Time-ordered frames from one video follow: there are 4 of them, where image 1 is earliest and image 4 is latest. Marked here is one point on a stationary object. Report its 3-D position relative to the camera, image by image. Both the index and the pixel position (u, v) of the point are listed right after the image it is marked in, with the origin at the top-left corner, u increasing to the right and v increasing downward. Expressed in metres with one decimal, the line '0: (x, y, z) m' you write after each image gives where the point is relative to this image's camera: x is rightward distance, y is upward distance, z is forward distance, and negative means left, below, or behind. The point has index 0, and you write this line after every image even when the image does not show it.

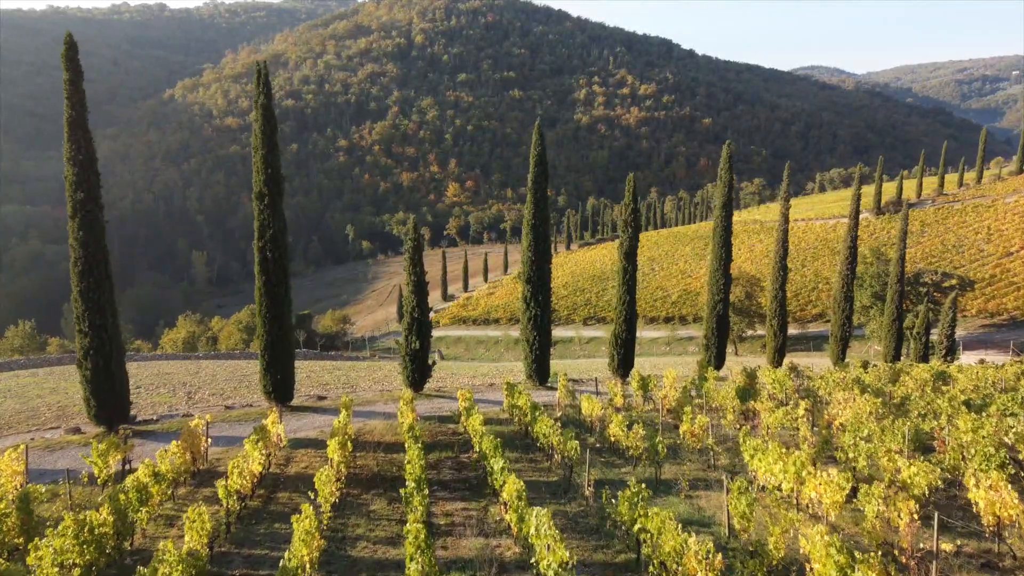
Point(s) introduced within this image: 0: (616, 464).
0: (+2.1, -3.5, +10.9) m
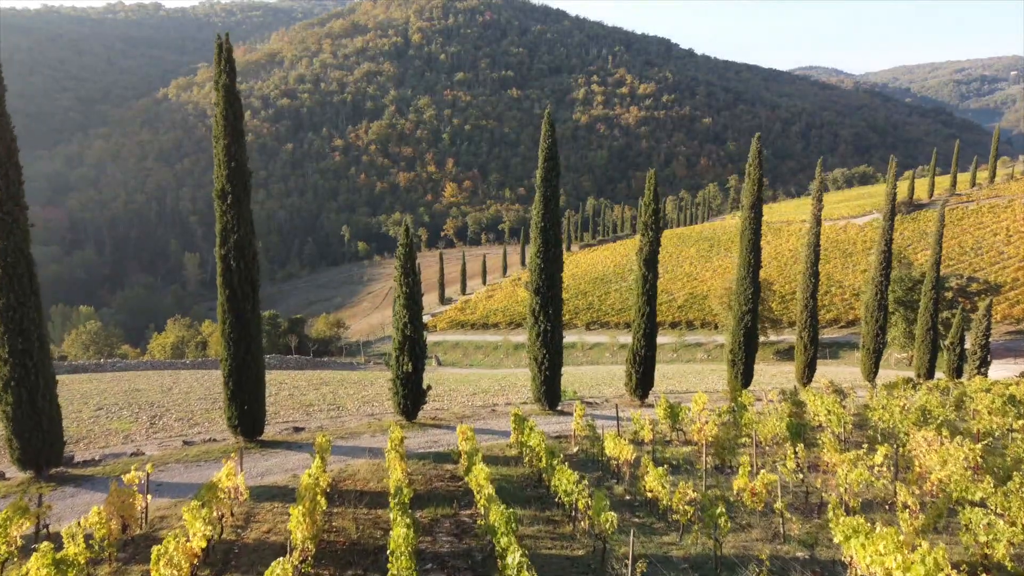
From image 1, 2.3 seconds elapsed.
0: (+2.3, -3.8, +8.7) m
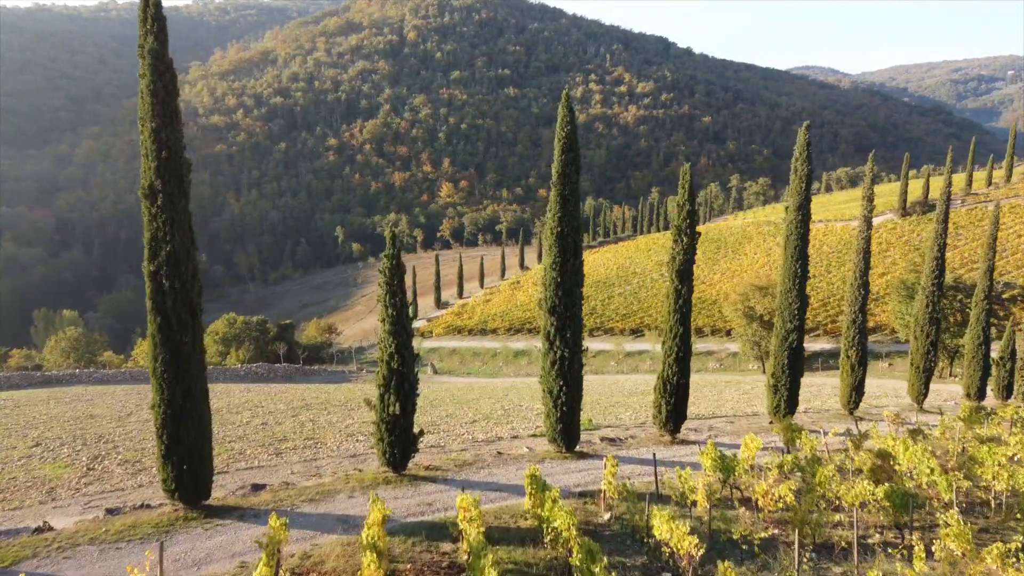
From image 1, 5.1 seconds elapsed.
0: (+2.6, -4.3, +5.9) m
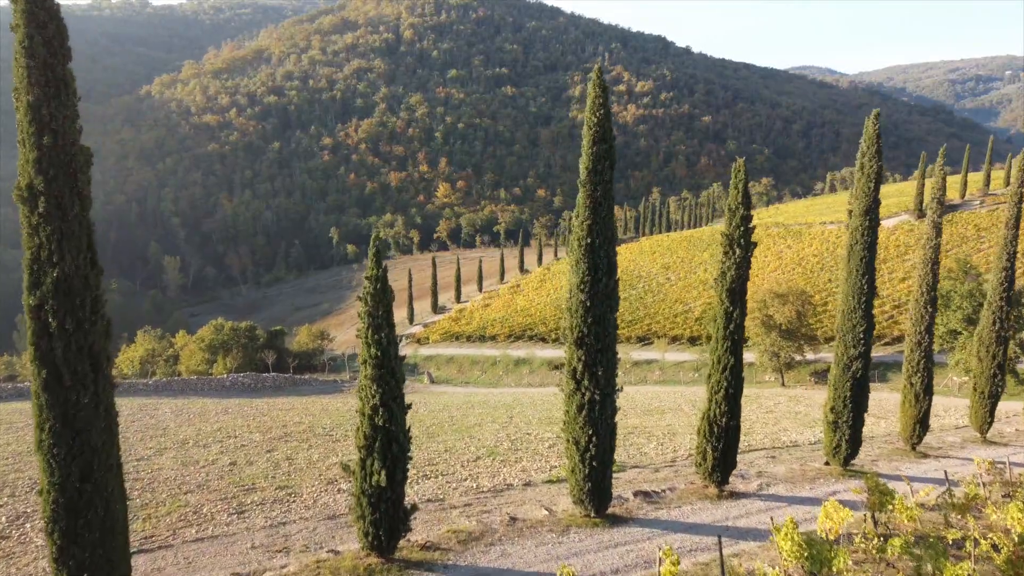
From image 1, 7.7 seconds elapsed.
0: (+3.0, -4.7, +3.2) m
